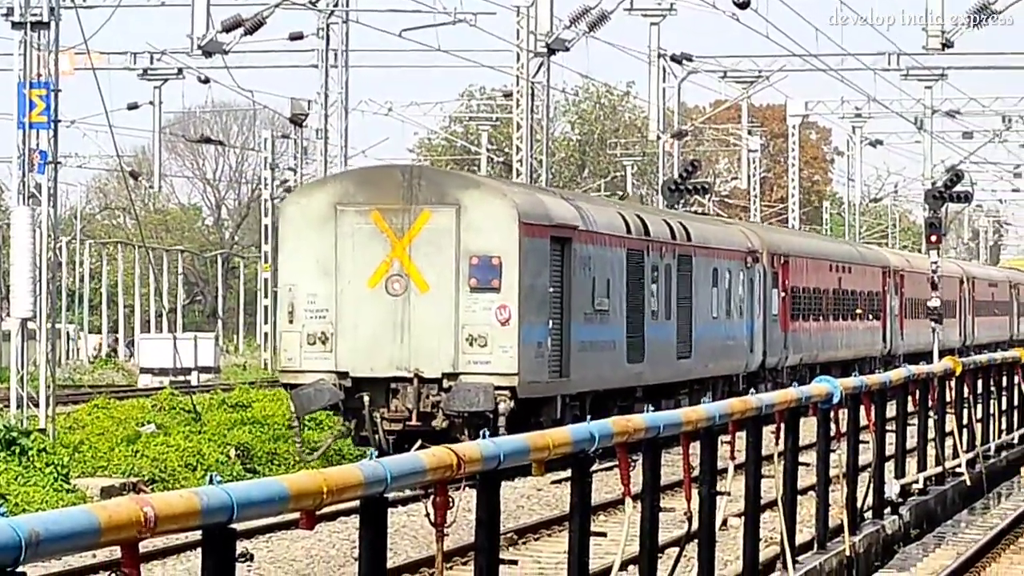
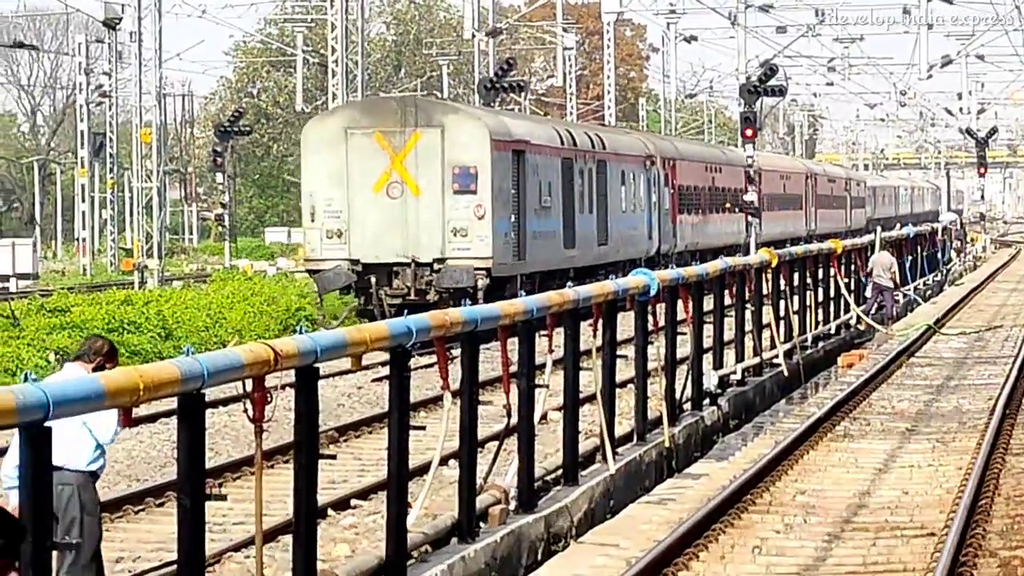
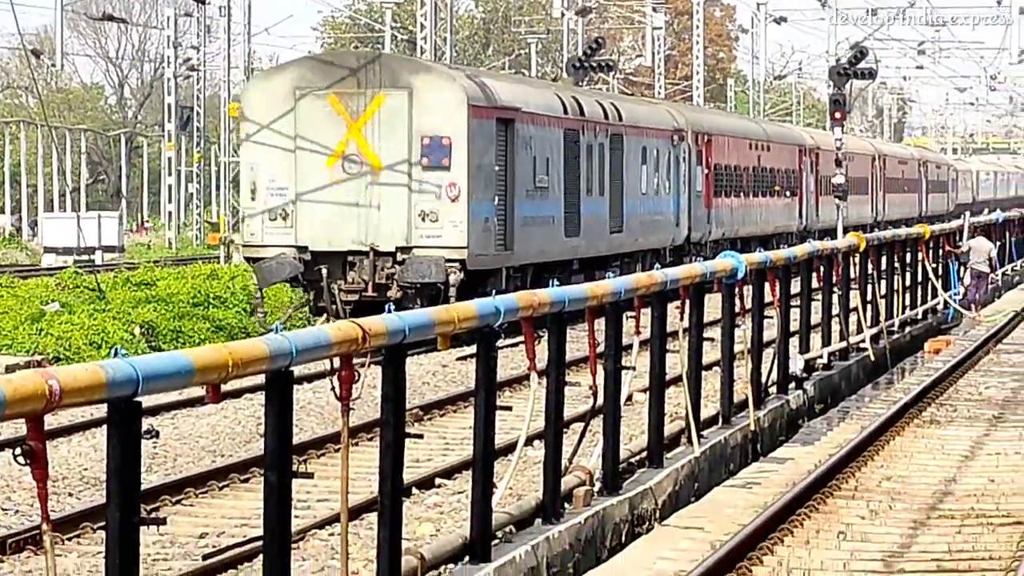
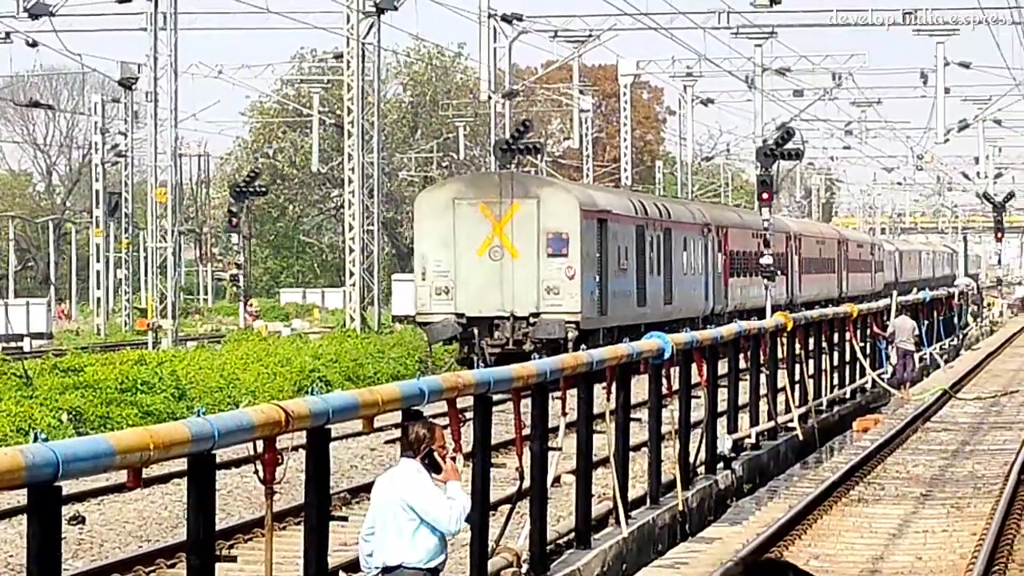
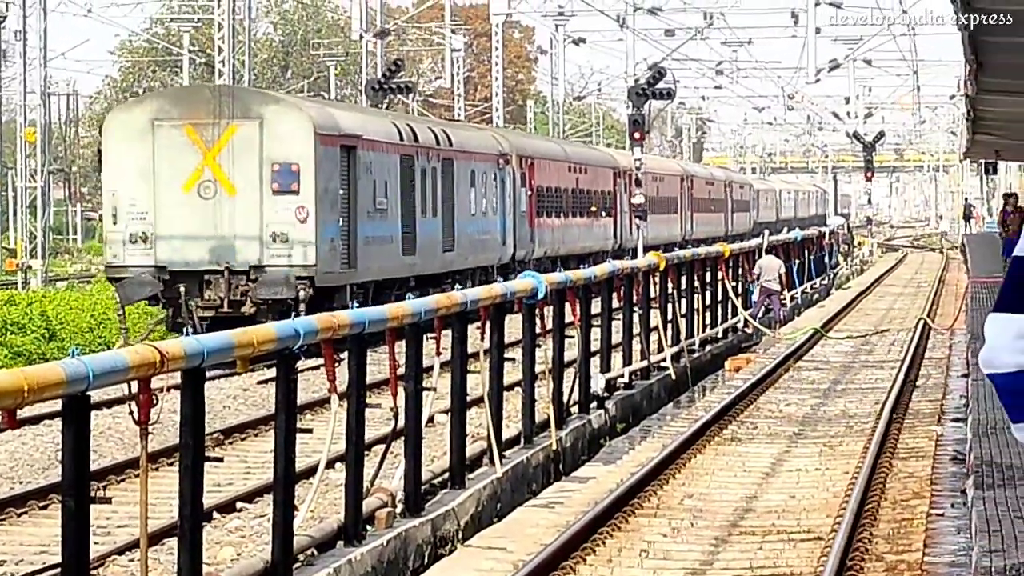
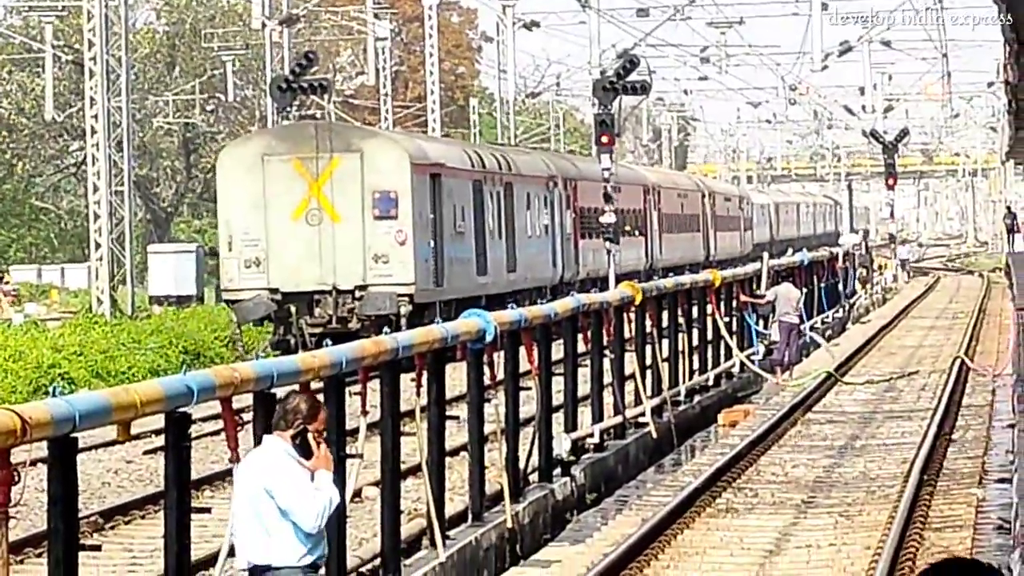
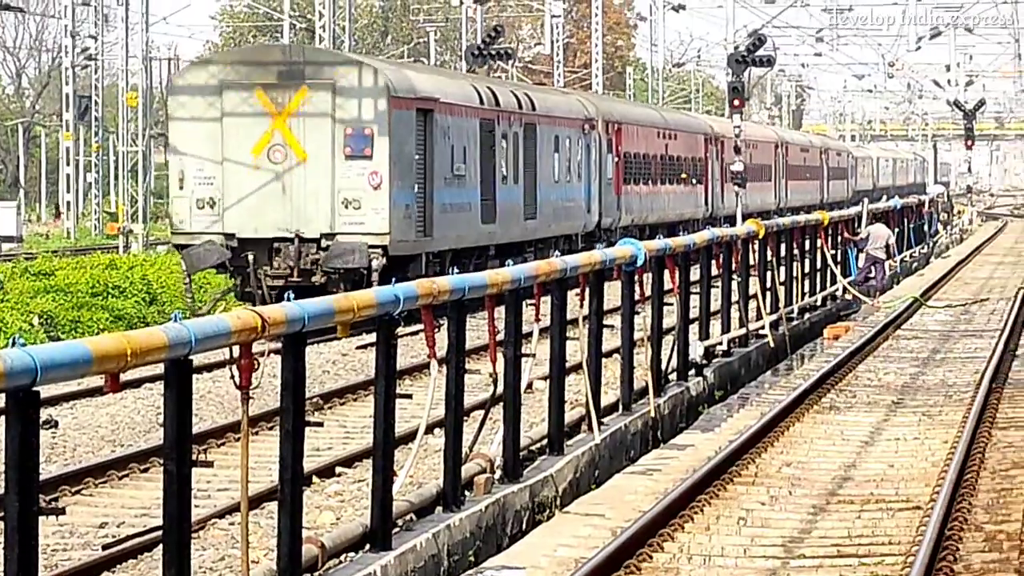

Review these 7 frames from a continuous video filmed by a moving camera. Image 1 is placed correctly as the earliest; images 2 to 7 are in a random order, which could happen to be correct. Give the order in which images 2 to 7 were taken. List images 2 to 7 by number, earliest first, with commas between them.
3, 7, 5, 2, 4, 6
